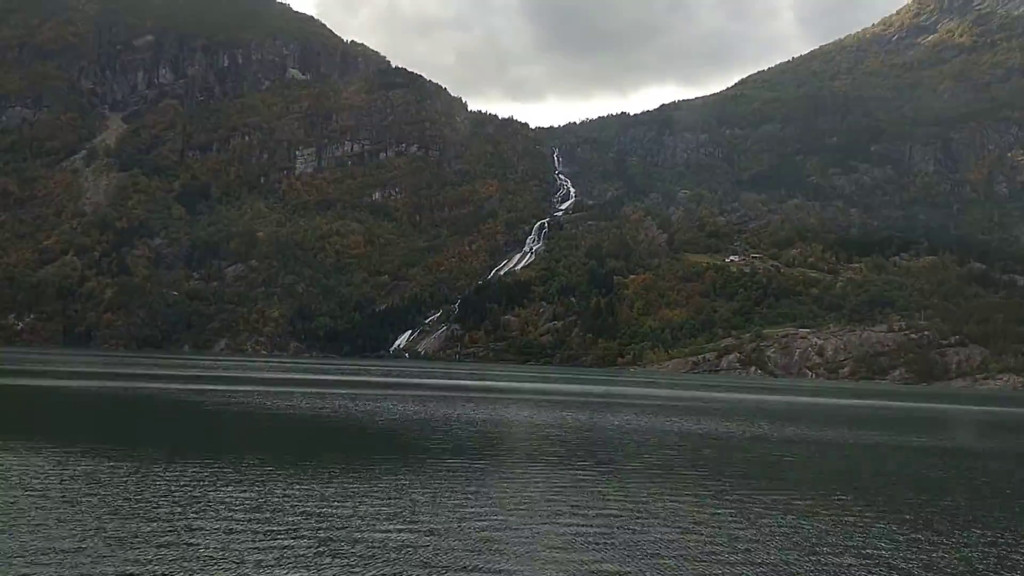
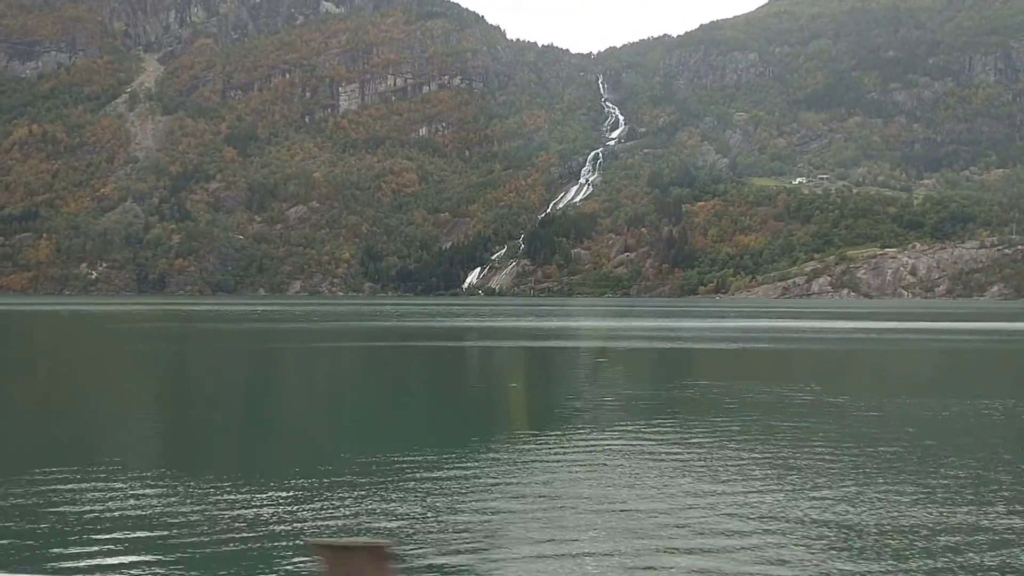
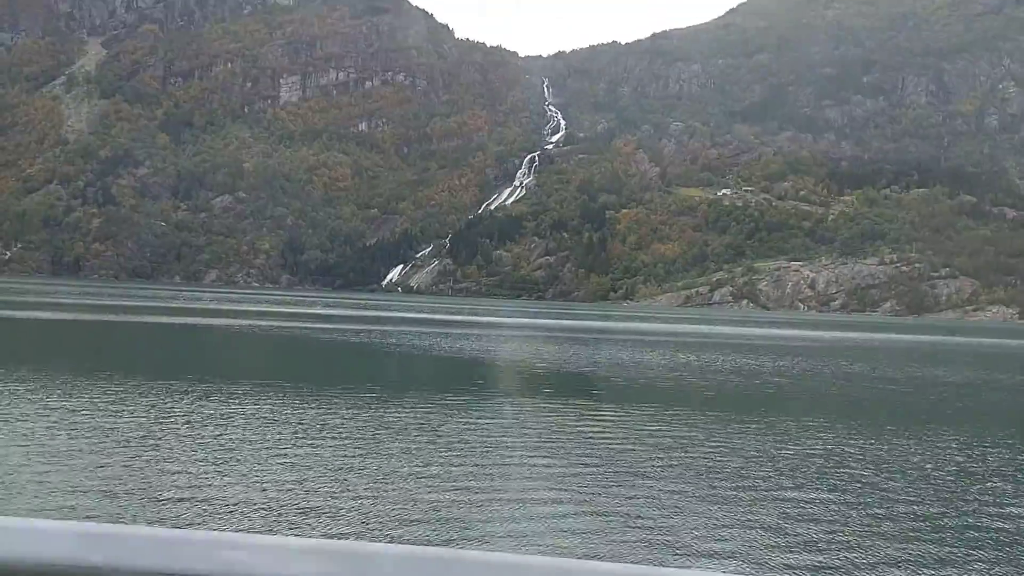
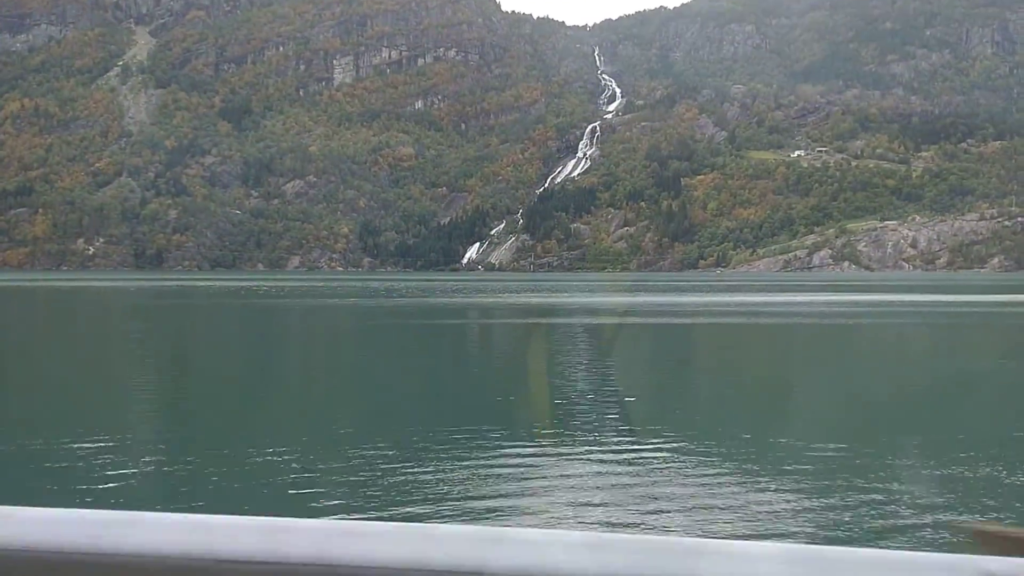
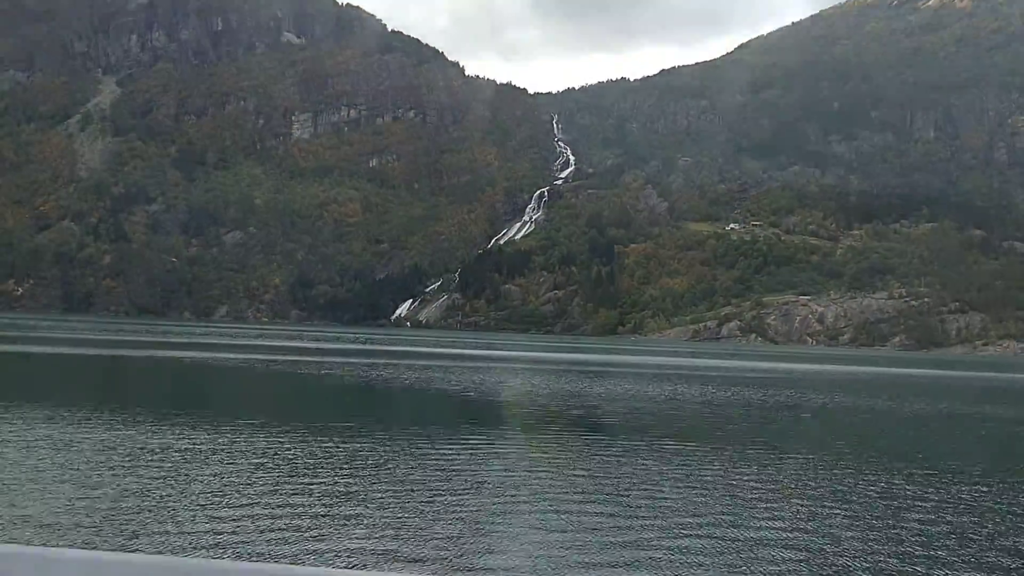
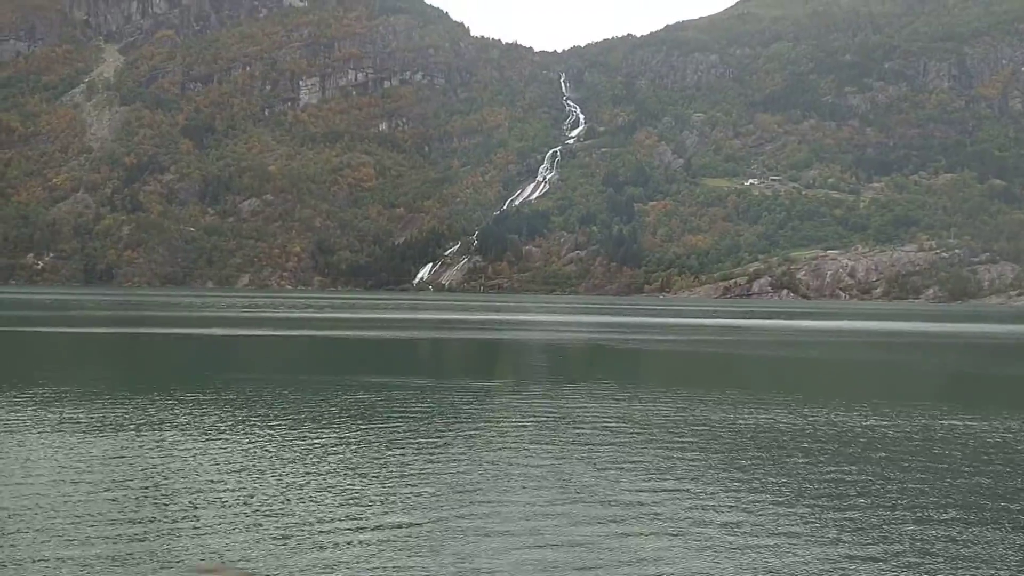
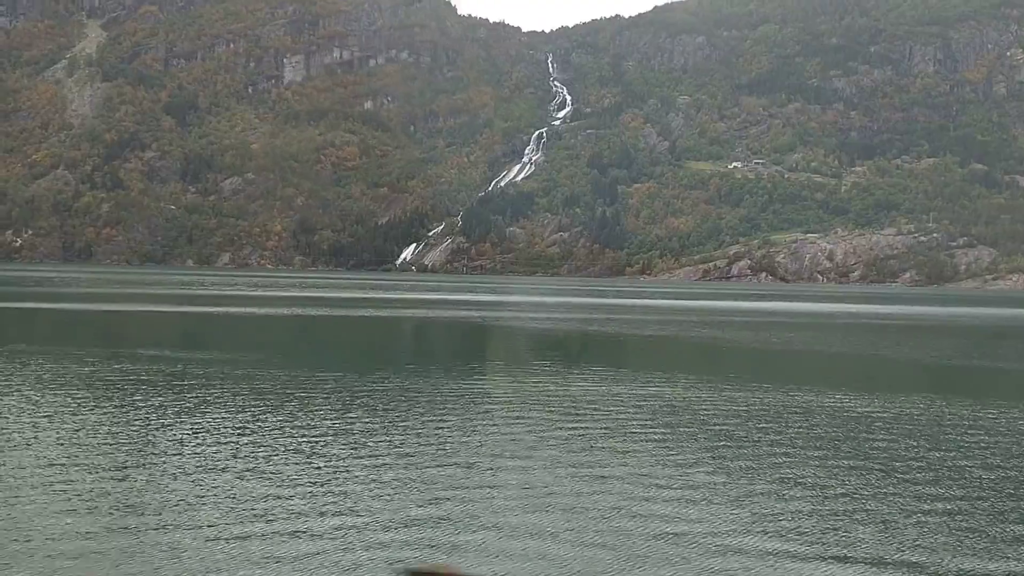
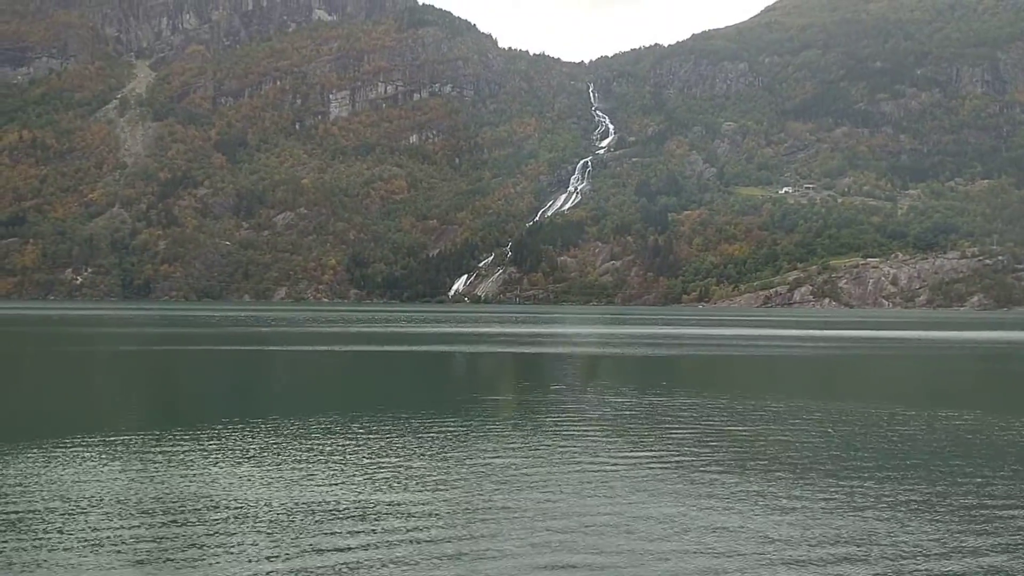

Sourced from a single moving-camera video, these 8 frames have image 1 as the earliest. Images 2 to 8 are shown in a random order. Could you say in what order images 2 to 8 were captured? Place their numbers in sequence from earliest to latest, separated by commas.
5, 3, 7, 6, 8, 2, 4
